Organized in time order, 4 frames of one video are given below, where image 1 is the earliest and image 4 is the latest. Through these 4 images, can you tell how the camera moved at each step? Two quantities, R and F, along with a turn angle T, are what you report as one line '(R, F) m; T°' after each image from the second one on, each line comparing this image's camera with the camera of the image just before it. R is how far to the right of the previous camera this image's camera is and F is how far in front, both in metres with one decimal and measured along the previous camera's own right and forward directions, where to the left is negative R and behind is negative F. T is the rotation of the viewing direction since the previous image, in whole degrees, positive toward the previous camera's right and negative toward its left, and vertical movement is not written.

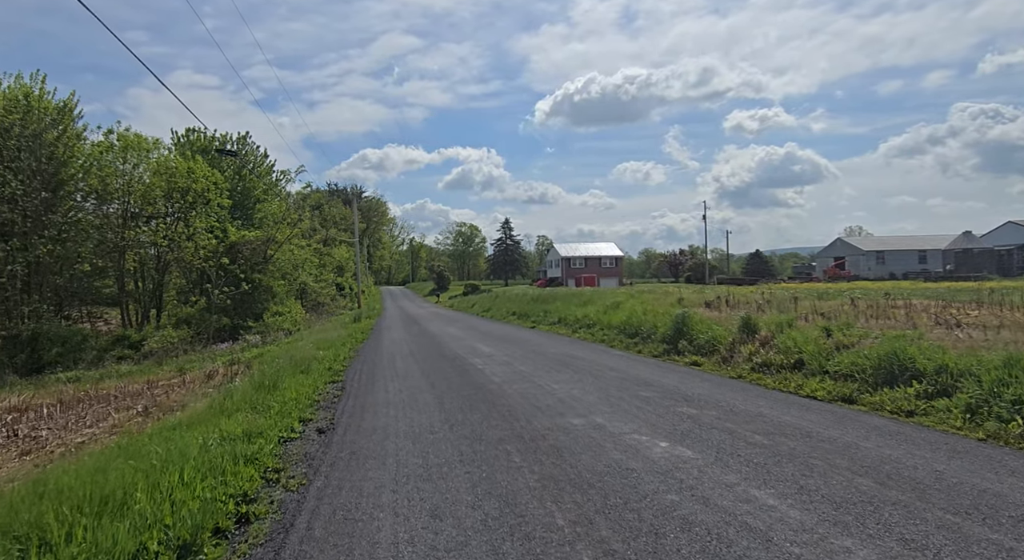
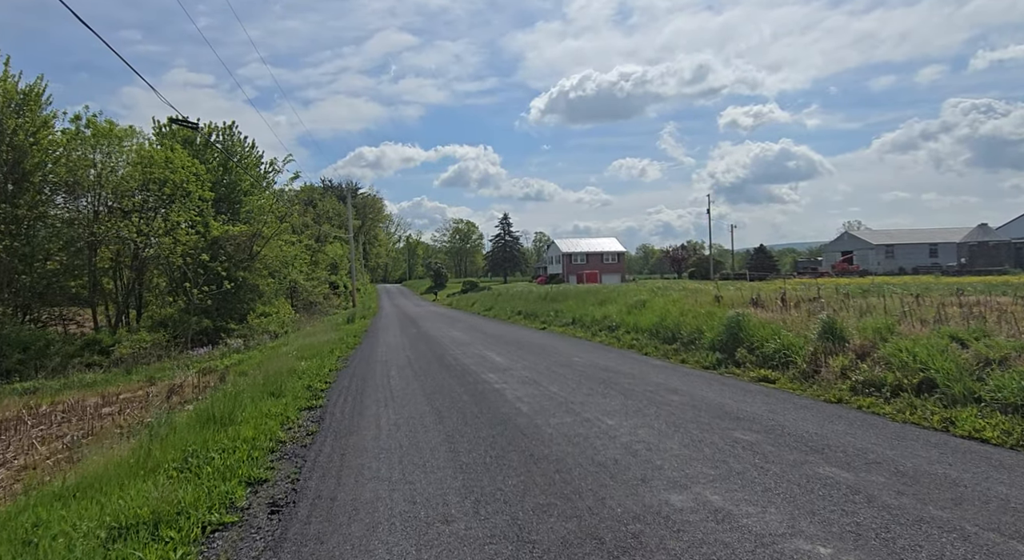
(-0.4, +2.5) m; 0°
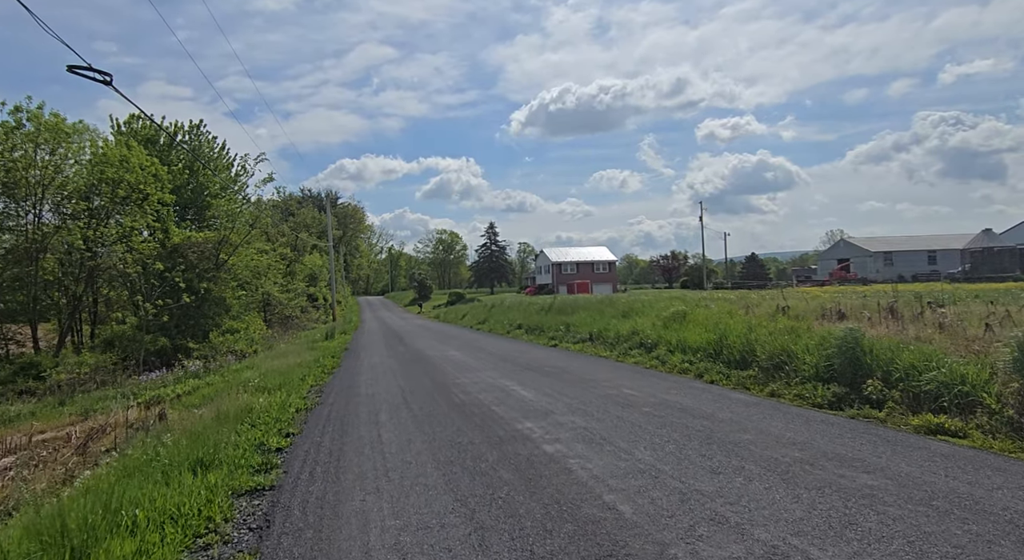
(-0.7, +3.3) m; +1°
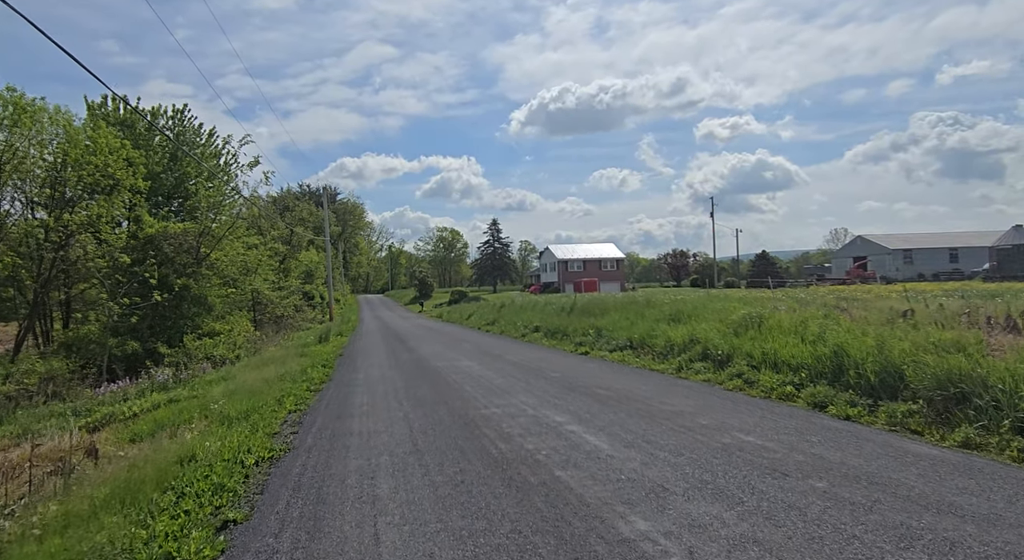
(-0.6, +3.2) m; 0°
